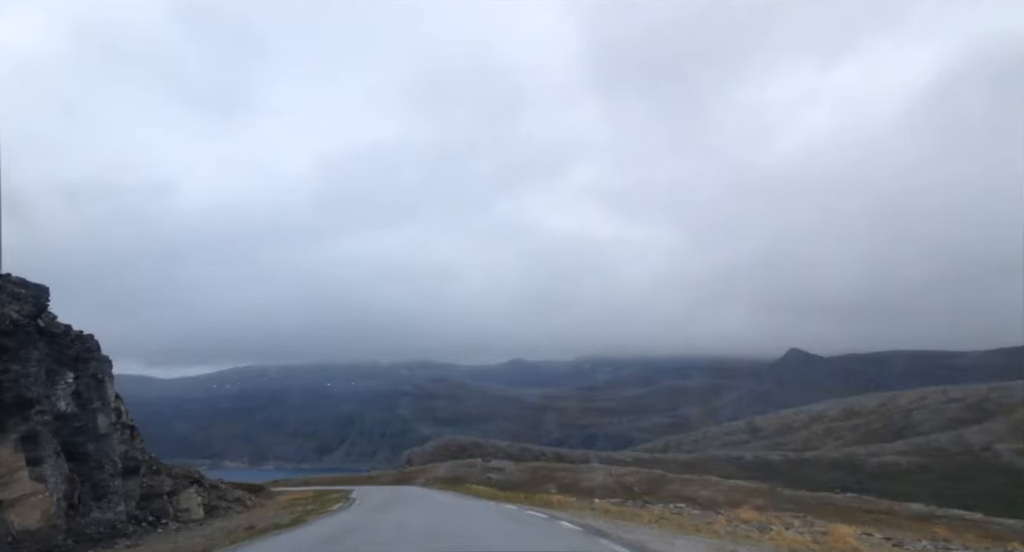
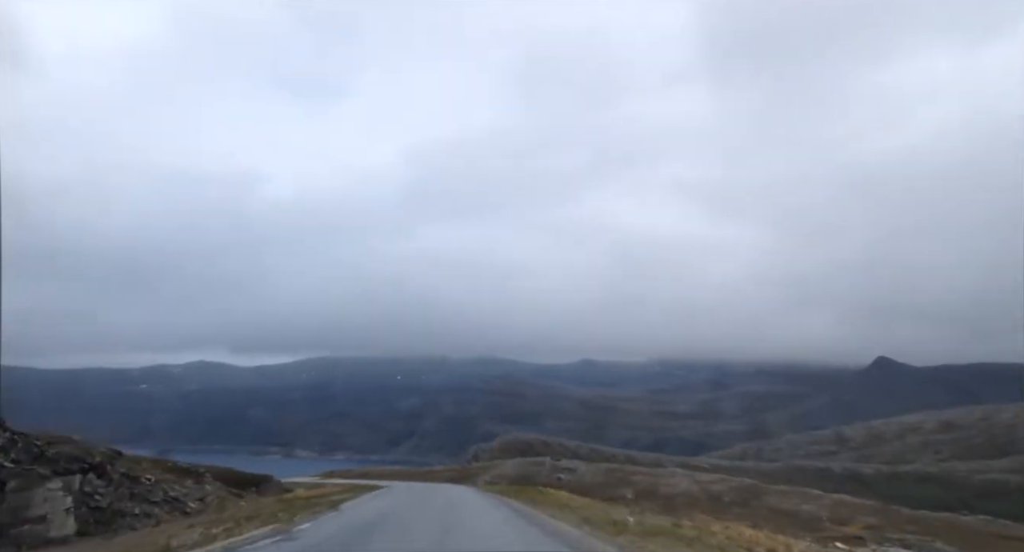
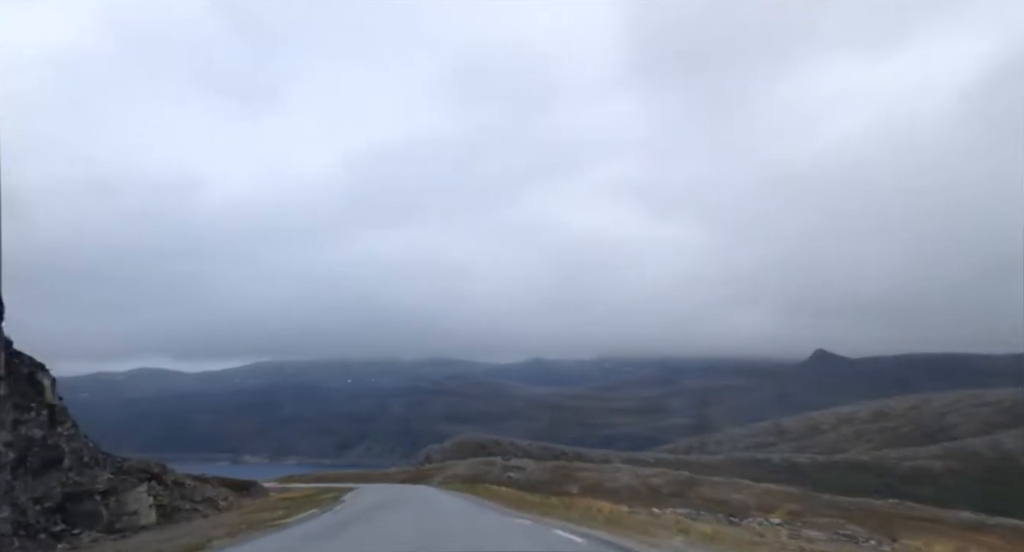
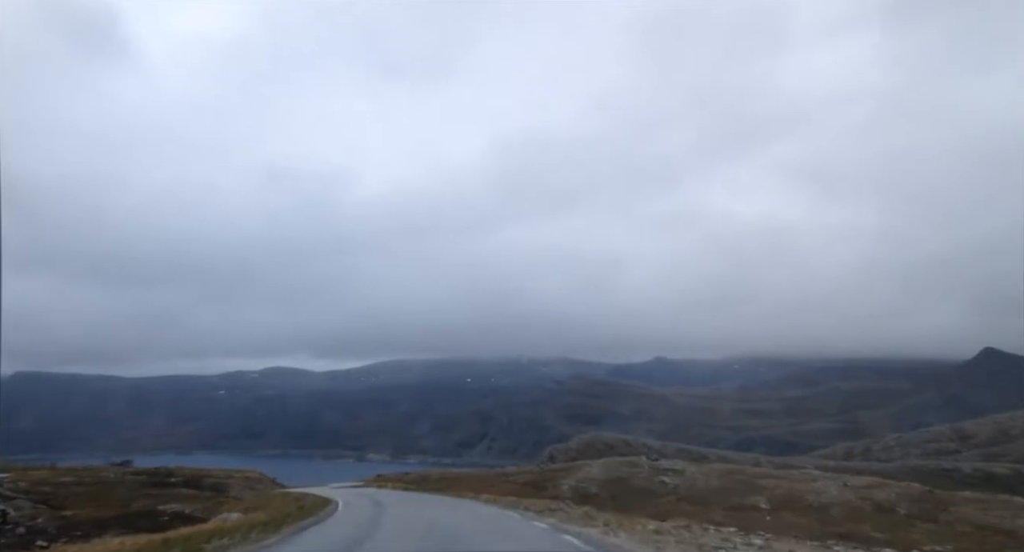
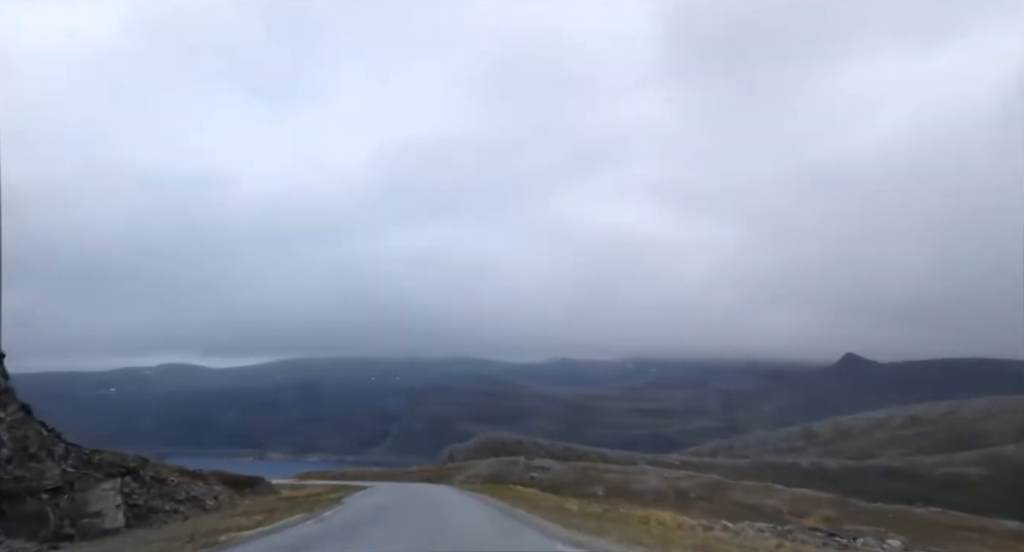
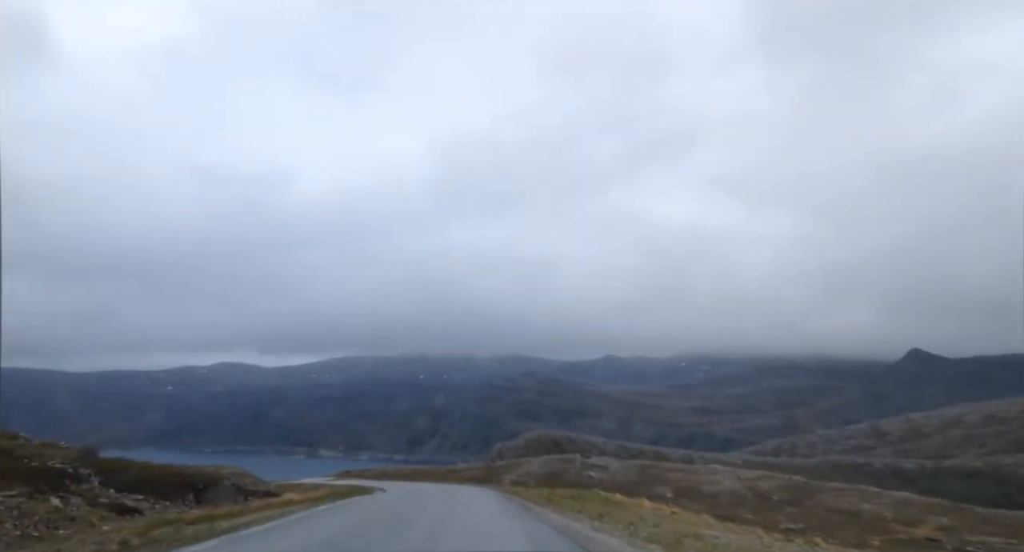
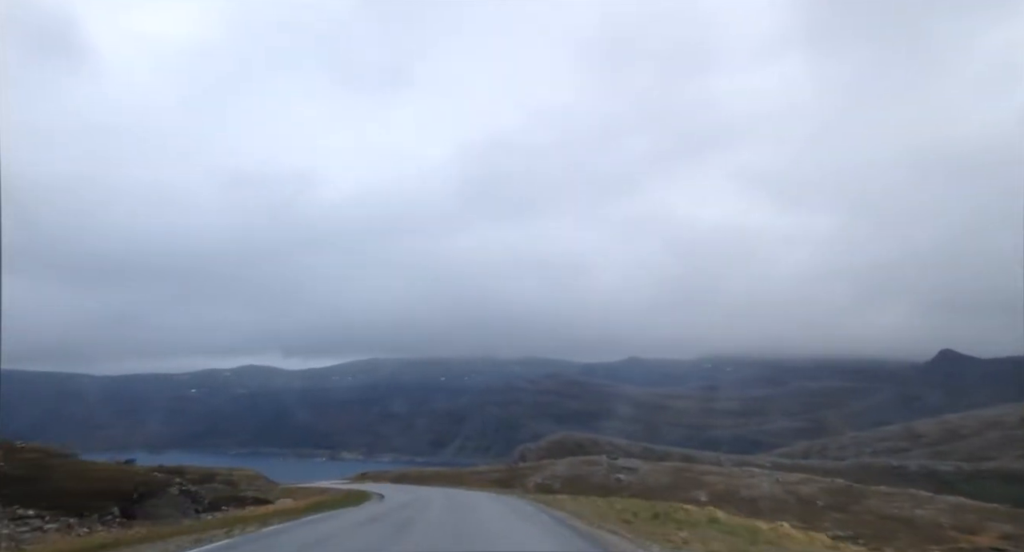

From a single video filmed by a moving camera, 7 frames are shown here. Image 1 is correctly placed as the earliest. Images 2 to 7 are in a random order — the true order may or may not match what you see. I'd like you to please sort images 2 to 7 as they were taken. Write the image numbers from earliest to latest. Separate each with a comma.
3, 5, 2, 6, 7, 4
